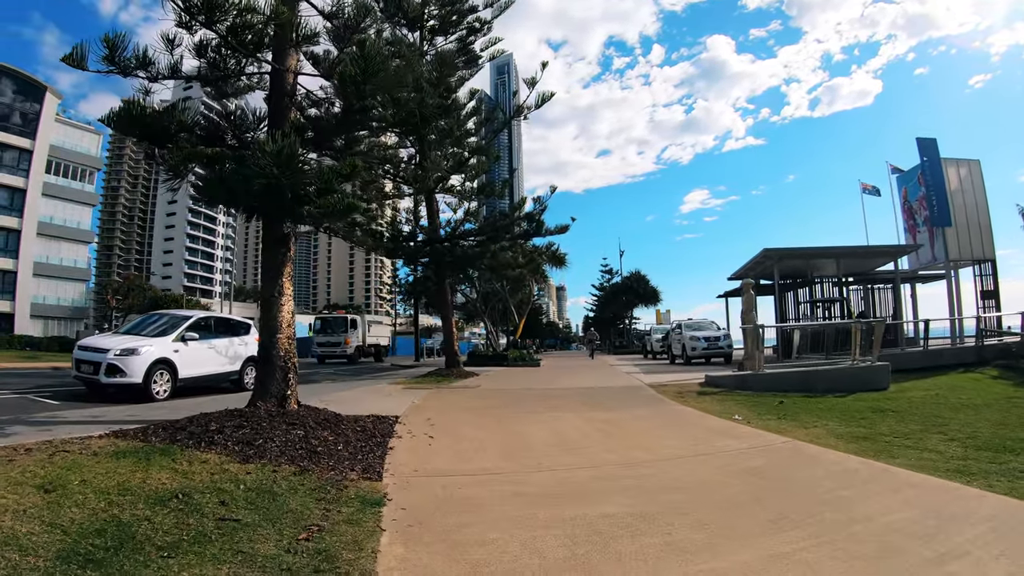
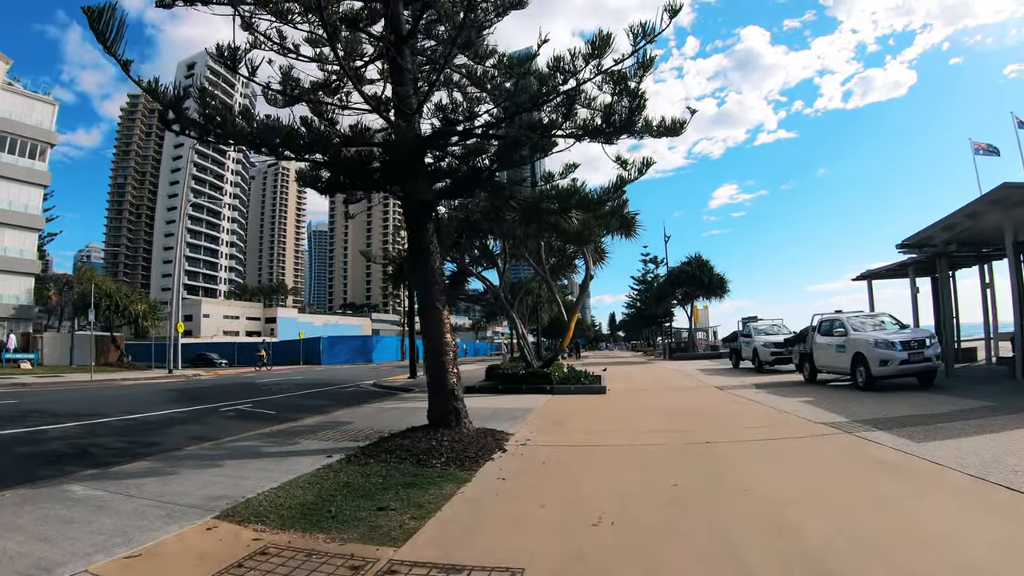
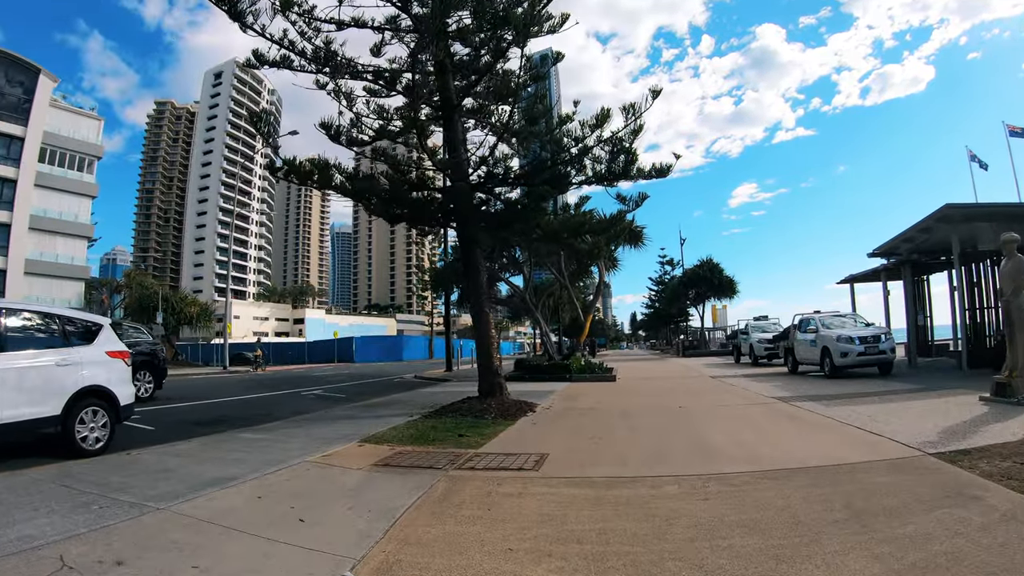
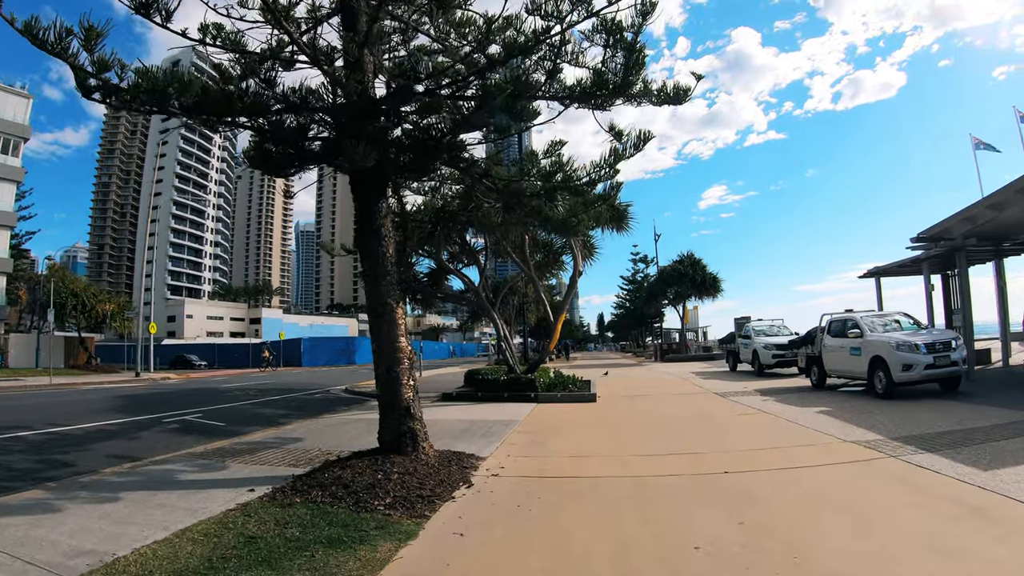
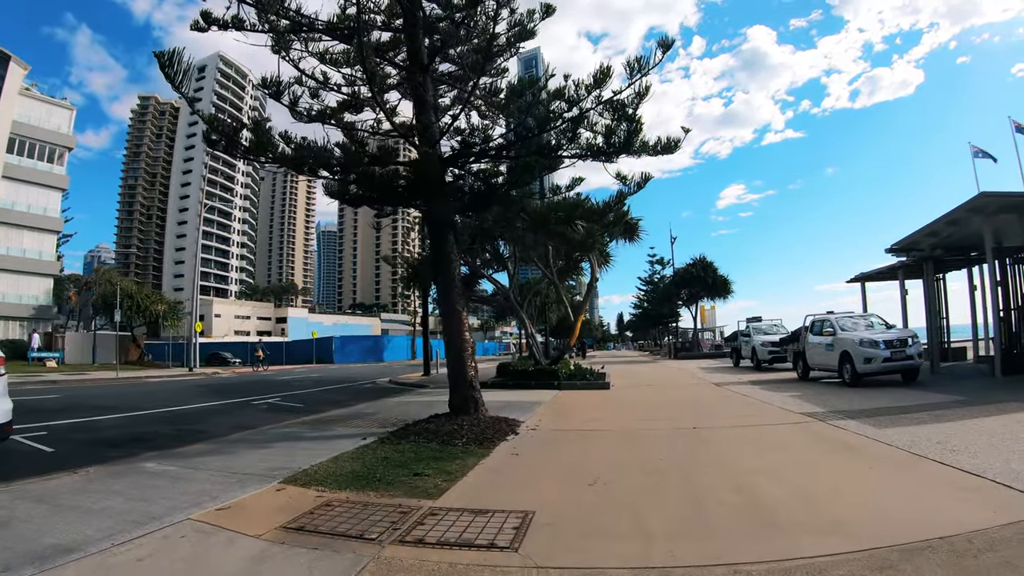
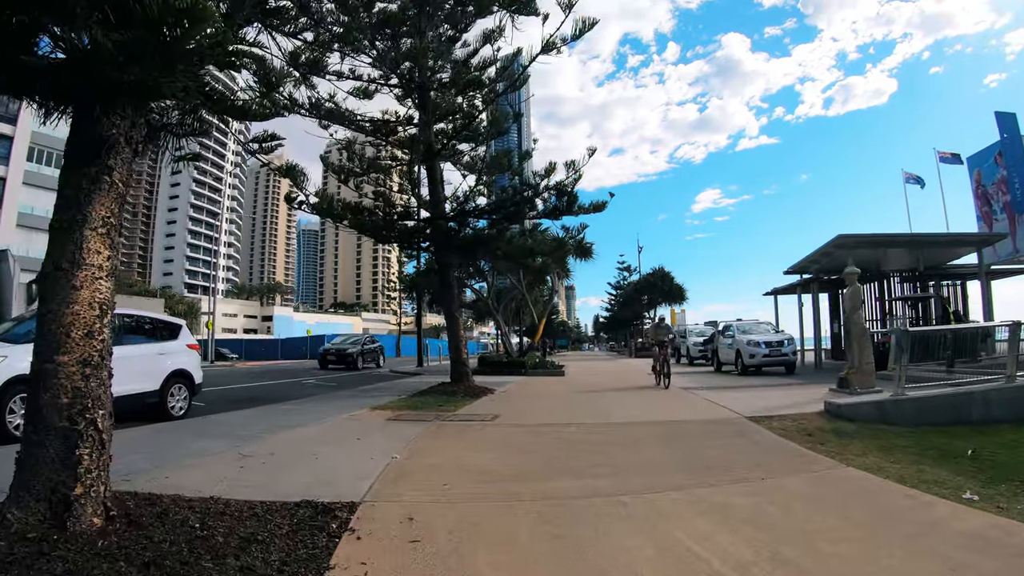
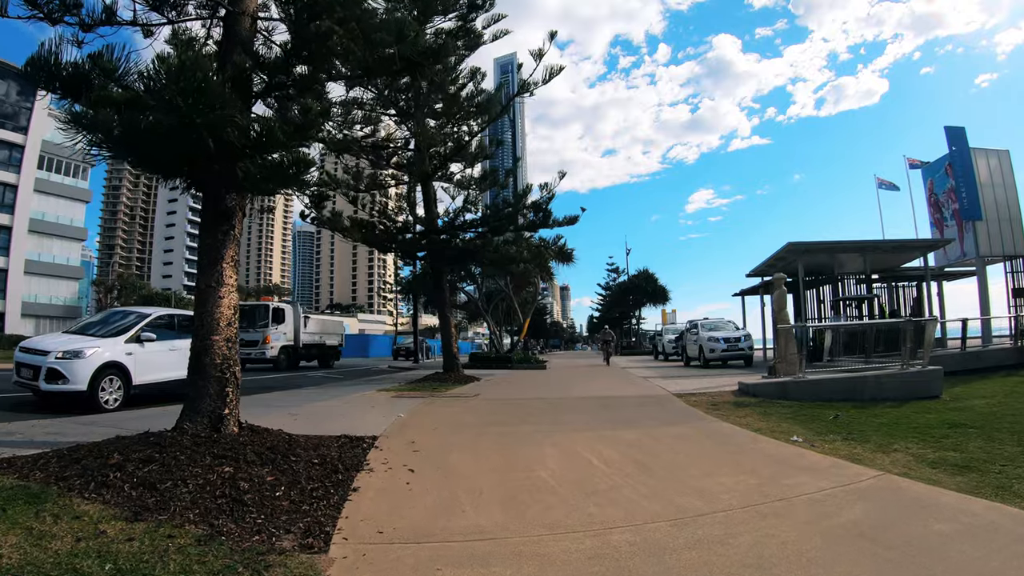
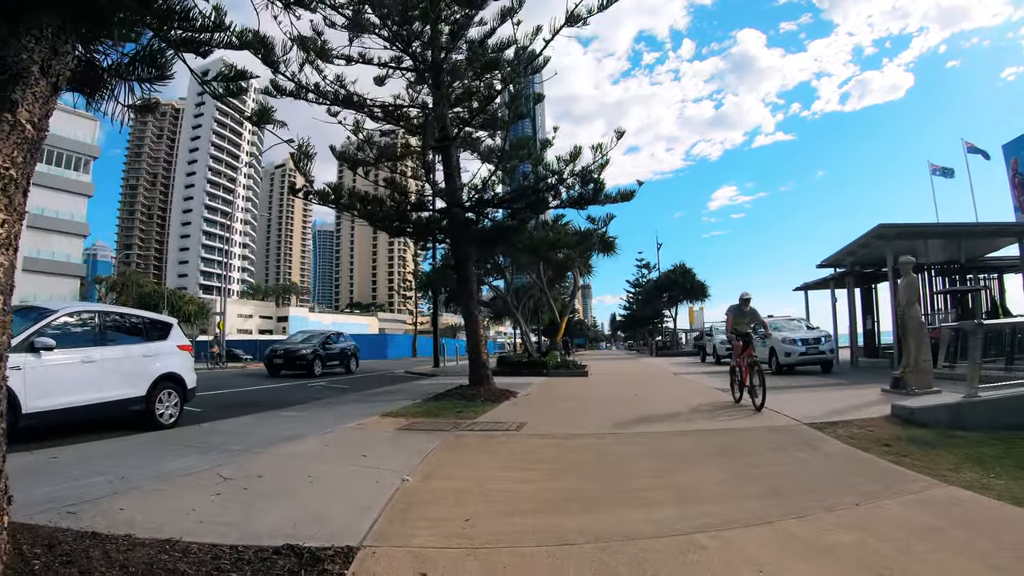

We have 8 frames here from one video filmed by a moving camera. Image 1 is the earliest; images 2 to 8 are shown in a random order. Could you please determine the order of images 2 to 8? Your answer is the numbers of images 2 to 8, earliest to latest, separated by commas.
7, 6, 8, 3, 5, 2, 4
